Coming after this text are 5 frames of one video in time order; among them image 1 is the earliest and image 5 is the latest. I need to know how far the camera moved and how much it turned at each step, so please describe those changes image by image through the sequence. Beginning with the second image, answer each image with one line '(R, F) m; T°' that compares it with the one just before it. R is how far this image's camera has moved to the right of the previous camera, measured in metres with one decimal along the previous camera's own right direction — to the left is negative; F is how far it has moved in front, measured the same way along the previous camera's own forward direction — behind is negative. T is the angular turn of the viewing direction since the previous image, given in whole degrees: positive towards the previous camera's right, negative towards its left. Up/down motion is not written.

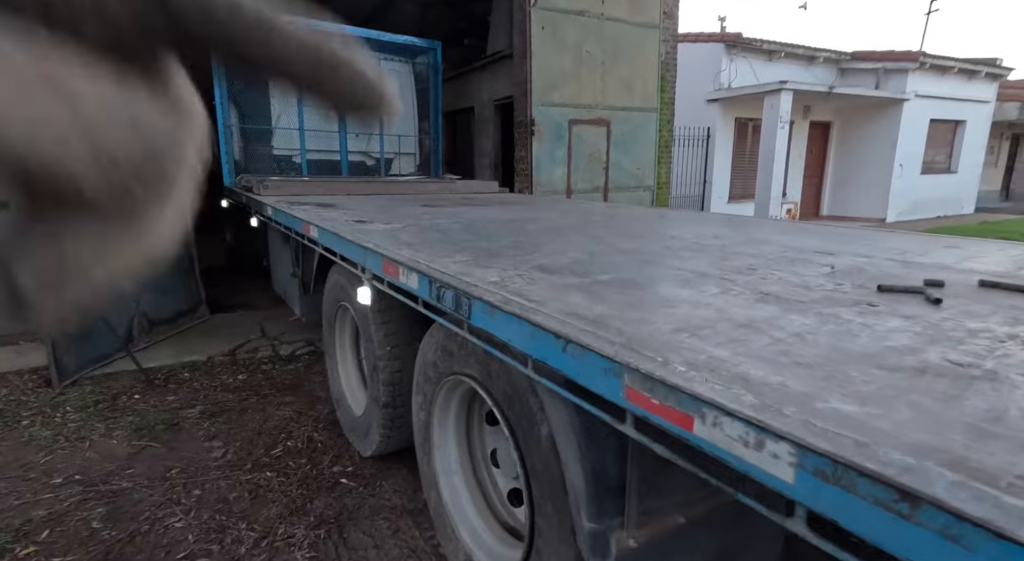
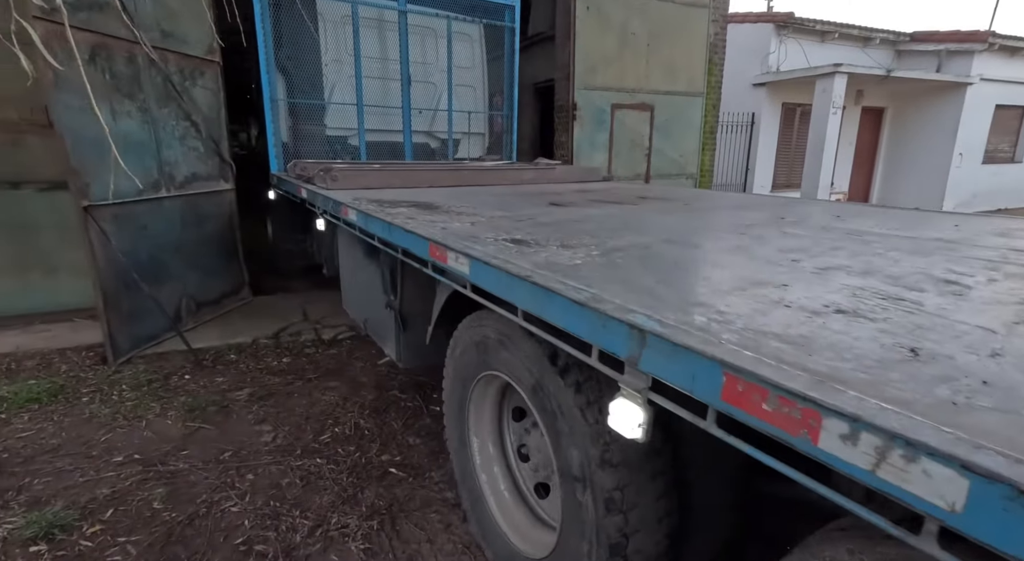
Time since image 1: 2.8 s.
(-0.3, +0.3) m; -3°
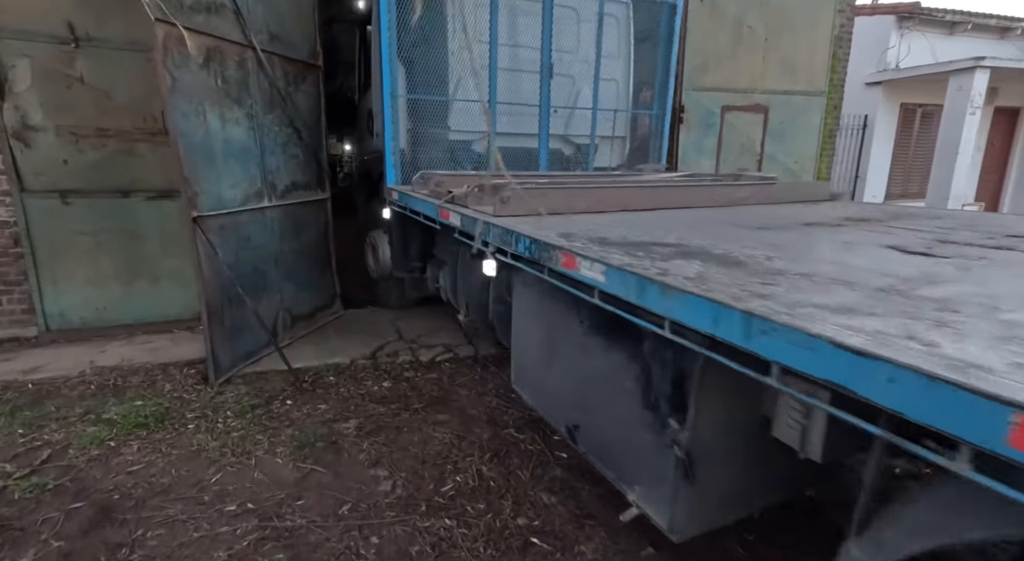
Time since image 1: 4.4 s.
(-0.5, +0.5) m; -6°
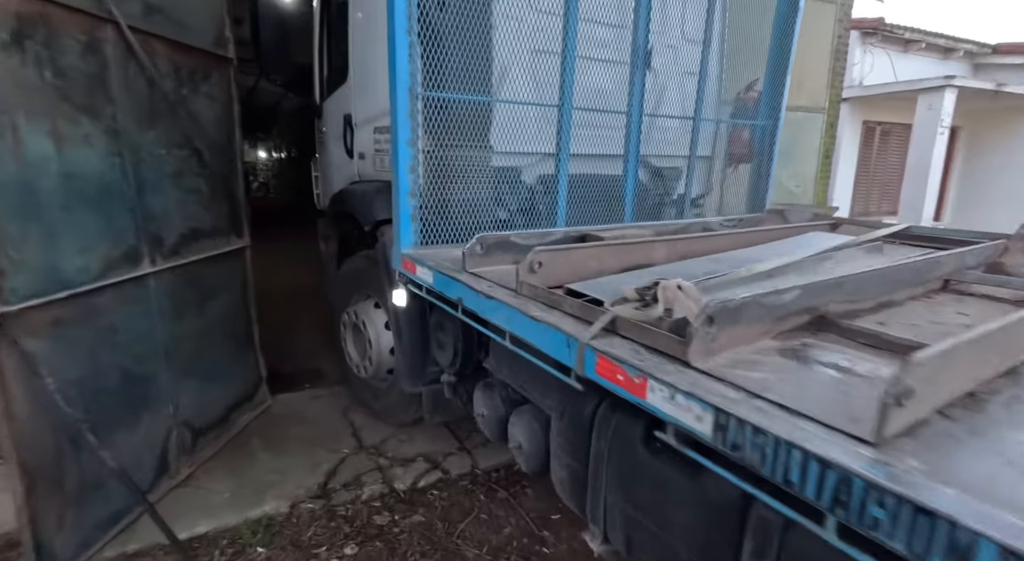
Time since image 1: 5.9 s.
(-0.6, +1.6) m; +8°
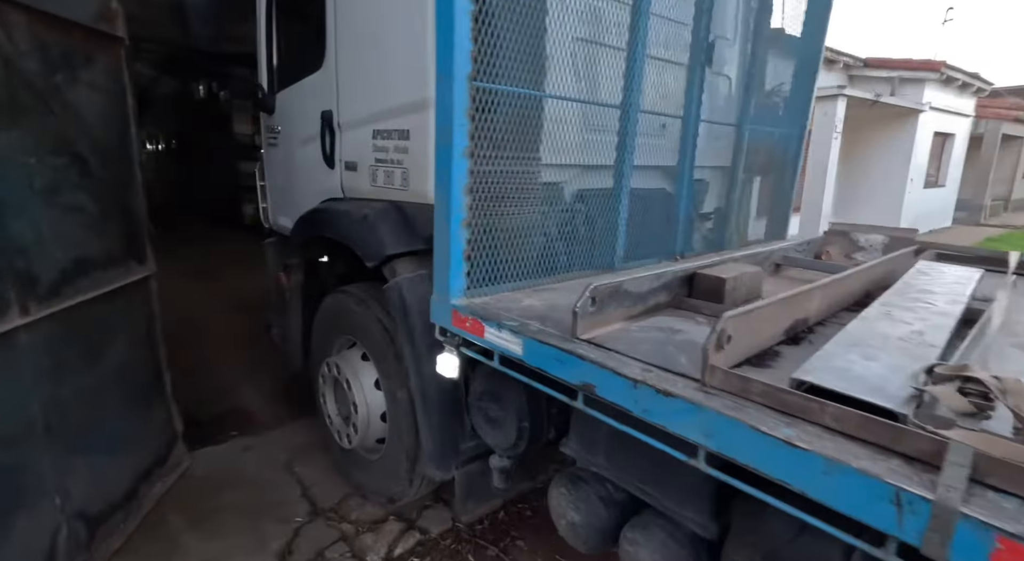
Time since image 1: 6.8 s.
(-0.4, +0.5) m; +9°
